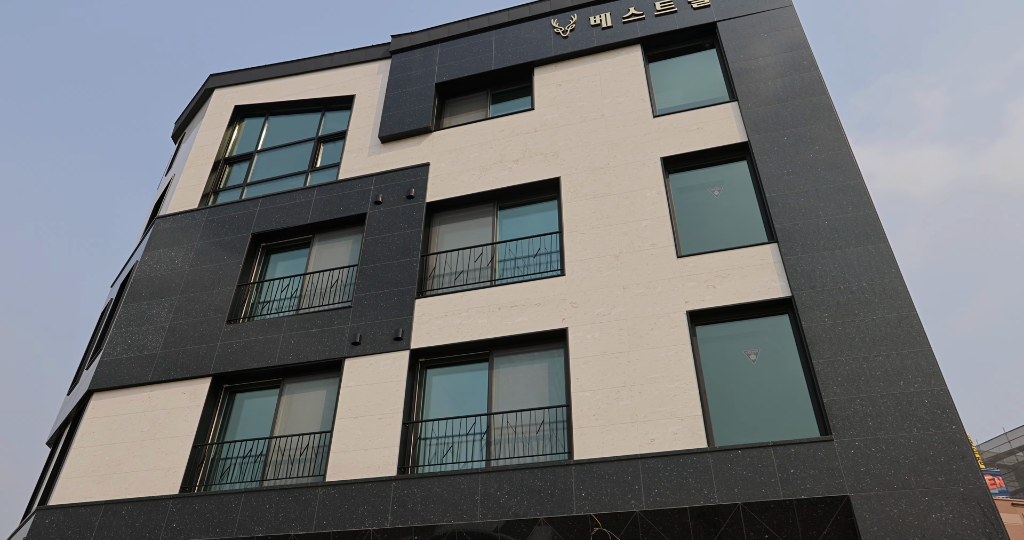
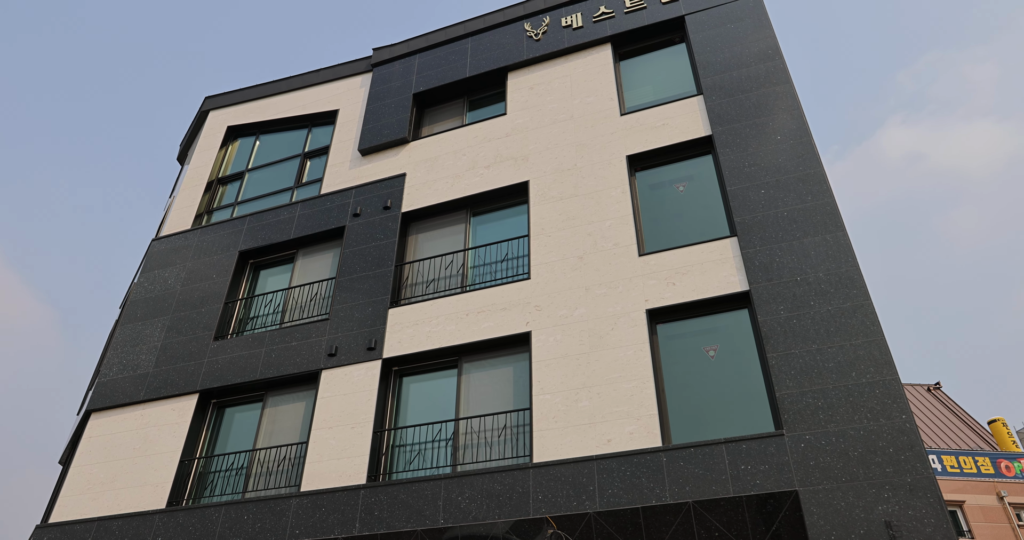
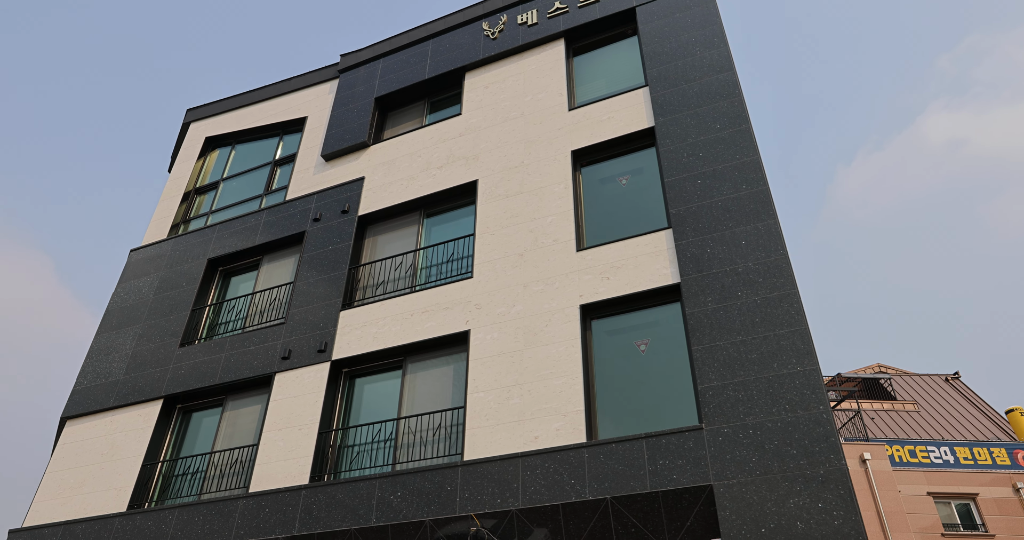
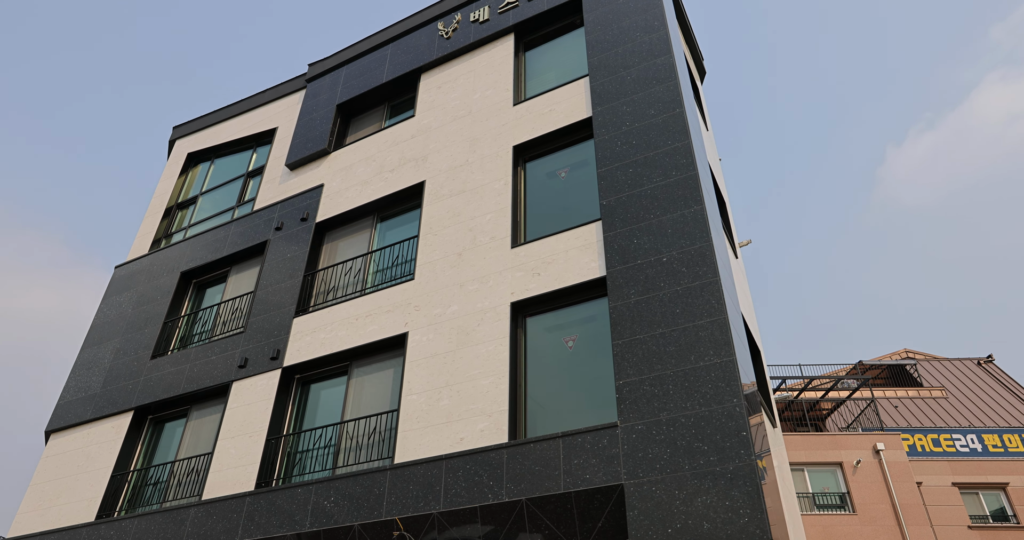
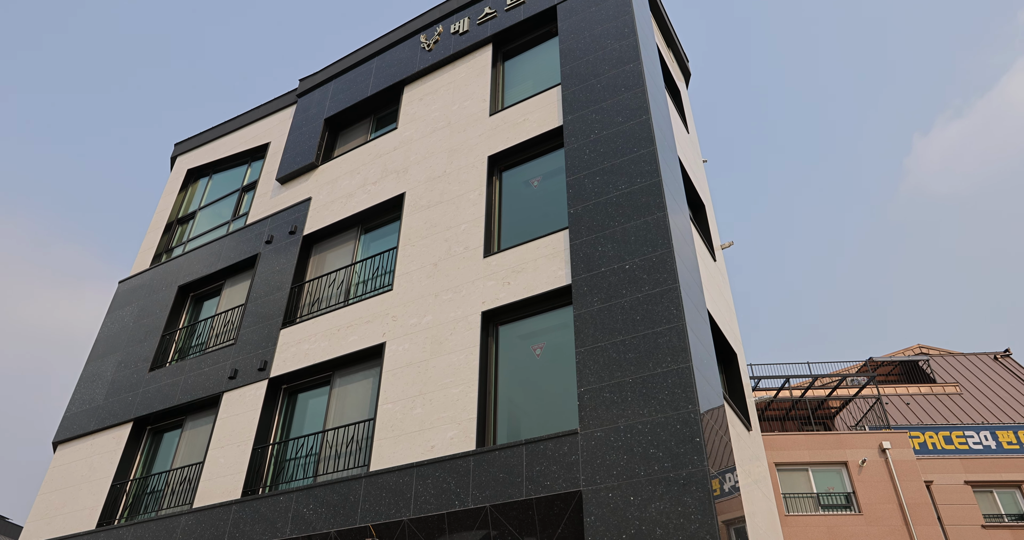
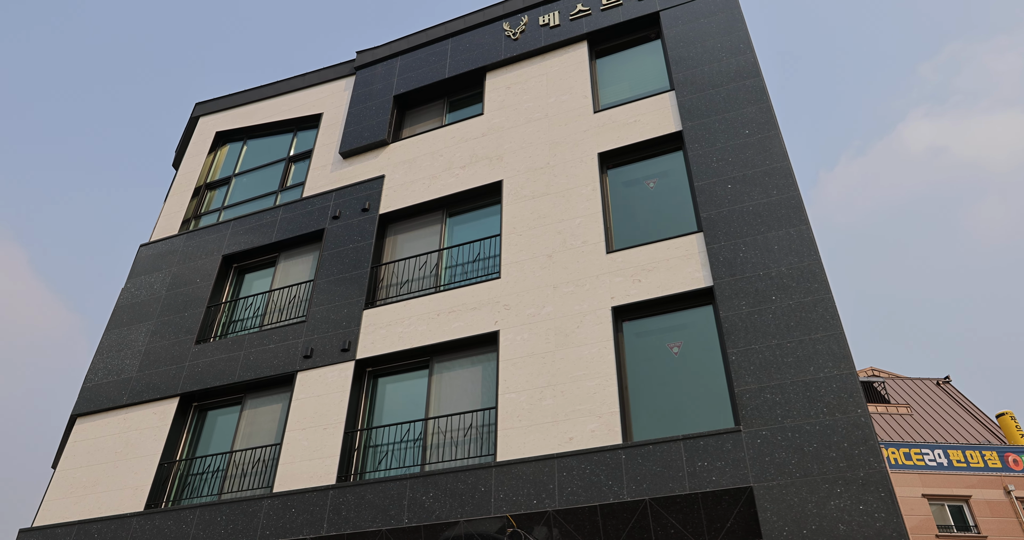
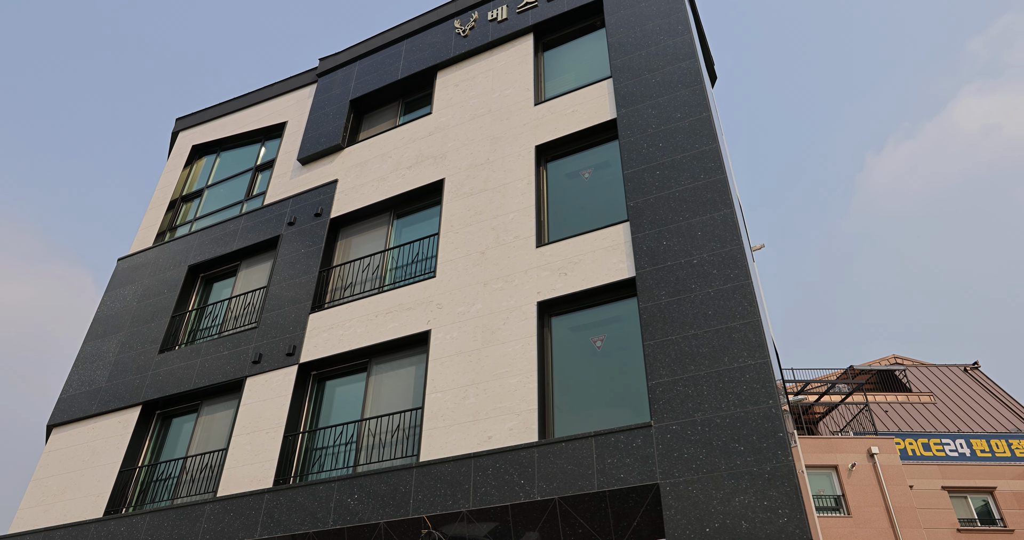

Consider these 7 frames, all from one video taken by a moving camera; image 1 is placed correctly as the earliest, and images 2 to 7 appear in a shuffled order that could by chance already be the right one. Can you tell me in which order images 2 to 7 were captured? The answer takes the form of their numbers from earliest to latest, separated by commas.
2, 6, 3, 7, 4, 5
